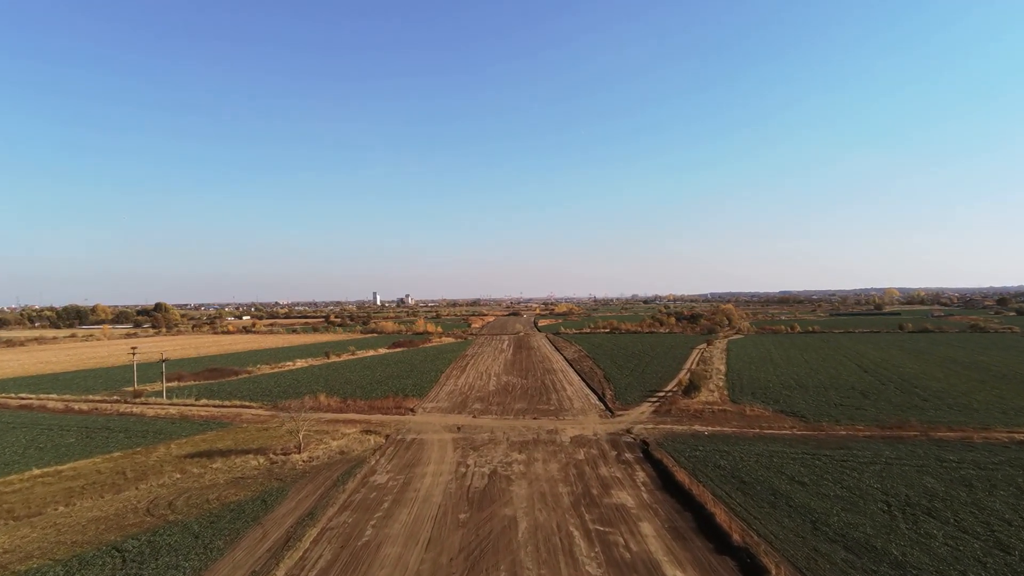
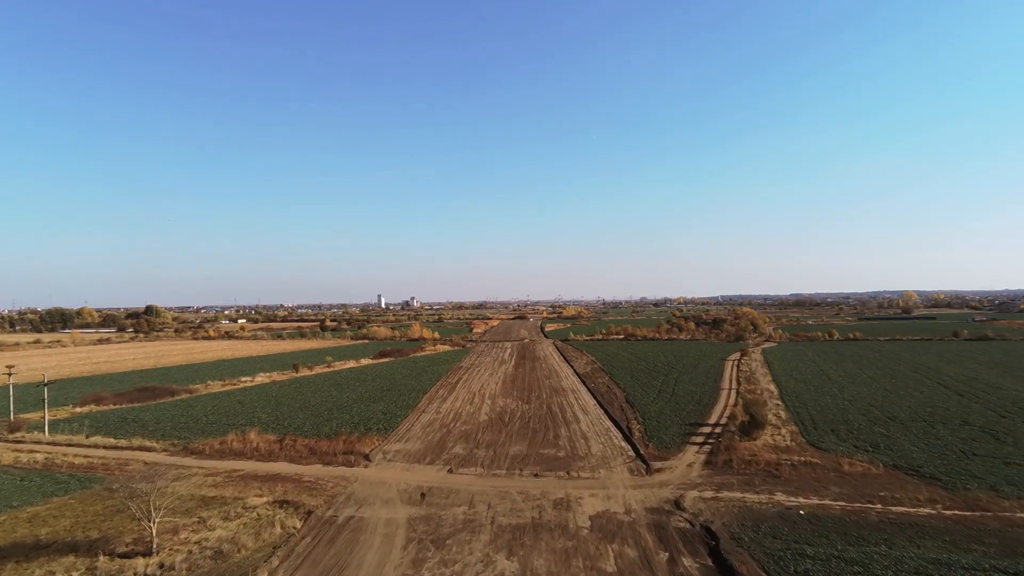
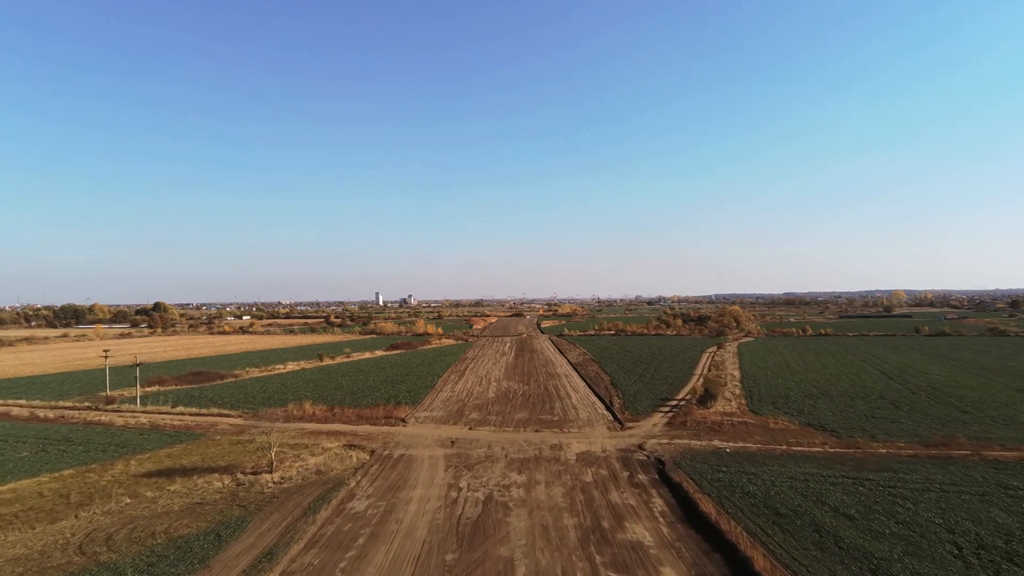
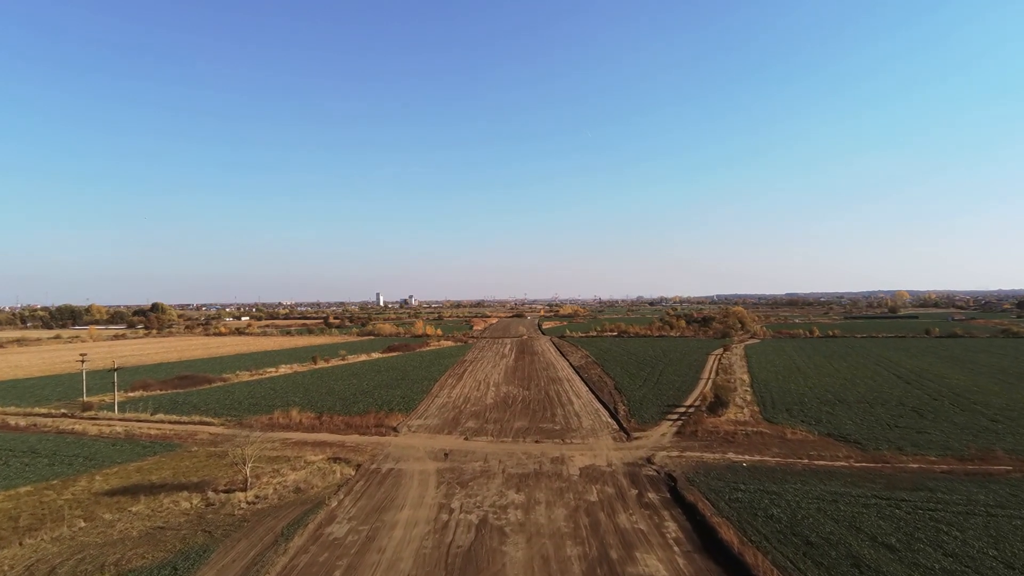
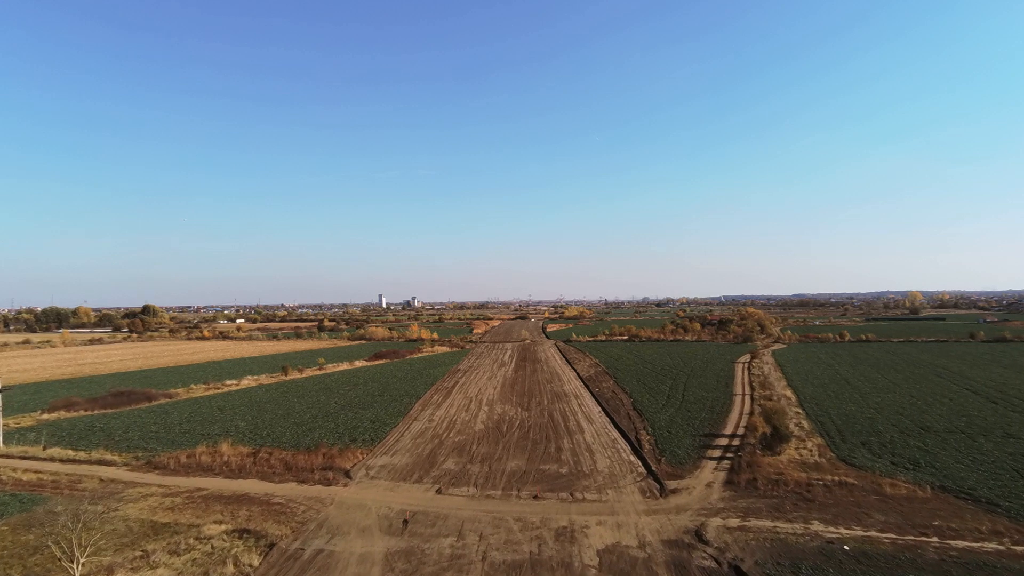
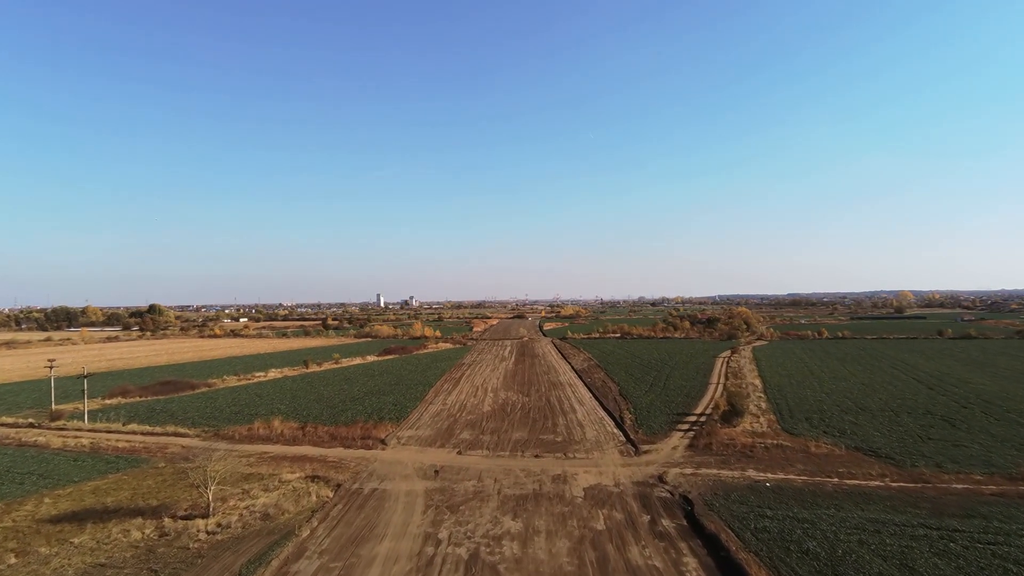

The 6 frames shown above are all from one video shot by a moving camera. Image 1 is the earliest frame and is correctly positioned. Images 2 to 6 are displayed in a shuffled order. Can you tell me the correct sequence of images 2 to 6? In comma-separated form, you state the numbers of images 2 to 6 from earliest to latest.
3, 4, 6, 2, 5
